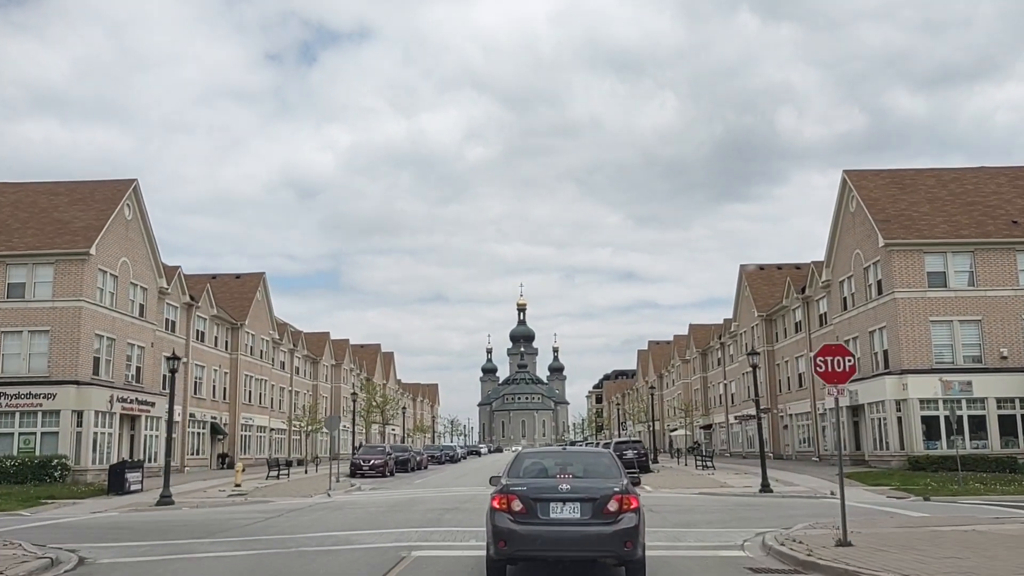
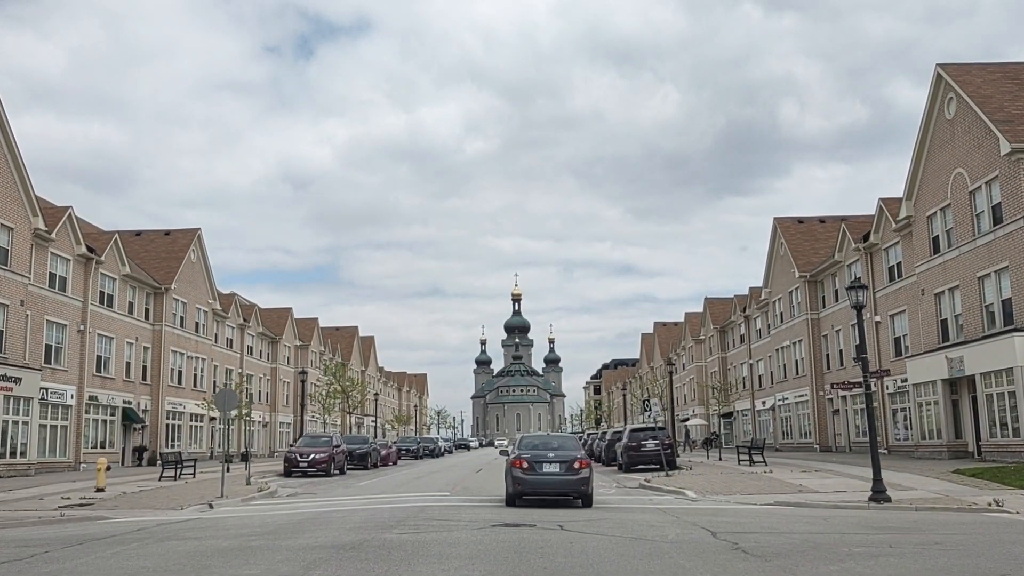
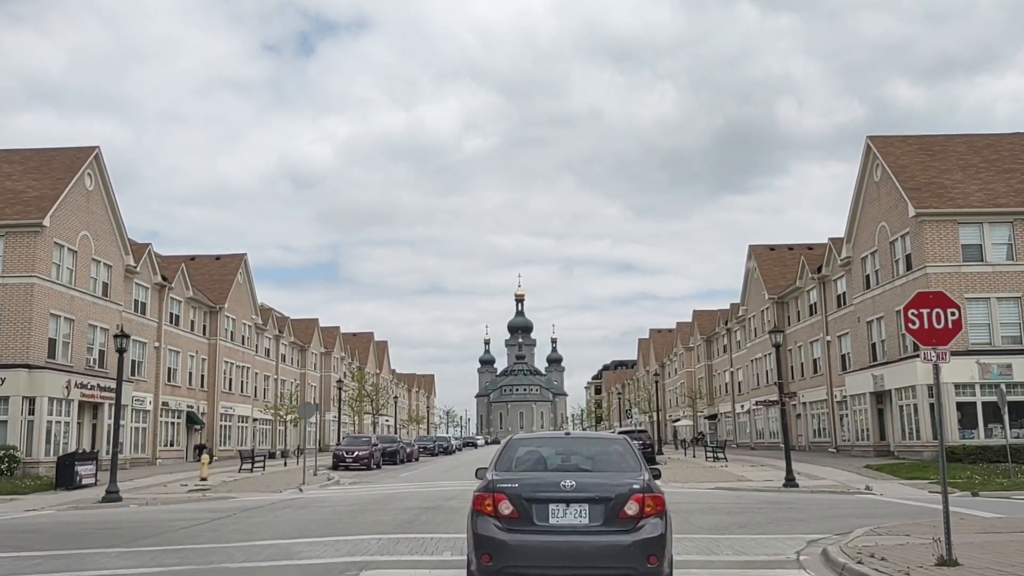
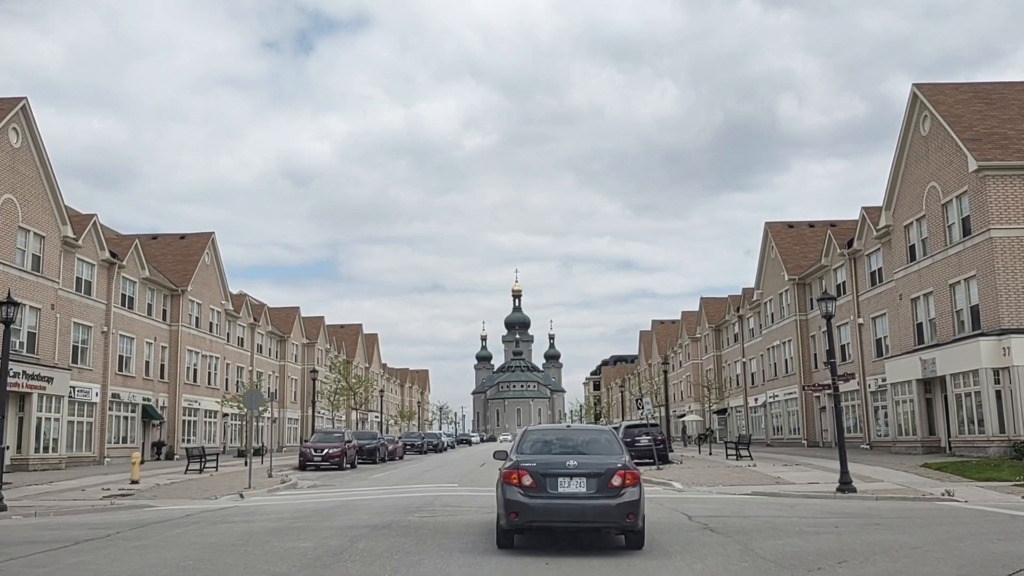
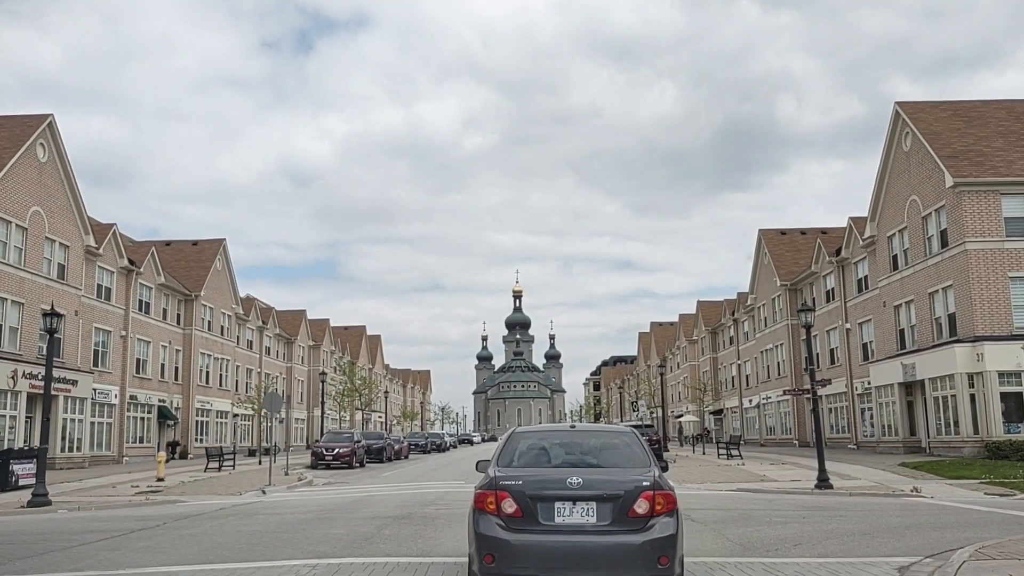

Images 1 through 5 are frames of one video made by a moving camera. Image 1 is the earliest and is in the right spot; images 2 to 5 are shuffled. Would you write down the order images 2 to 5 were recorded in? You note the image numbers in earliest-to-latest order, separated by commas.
3, 5, 4, 2
